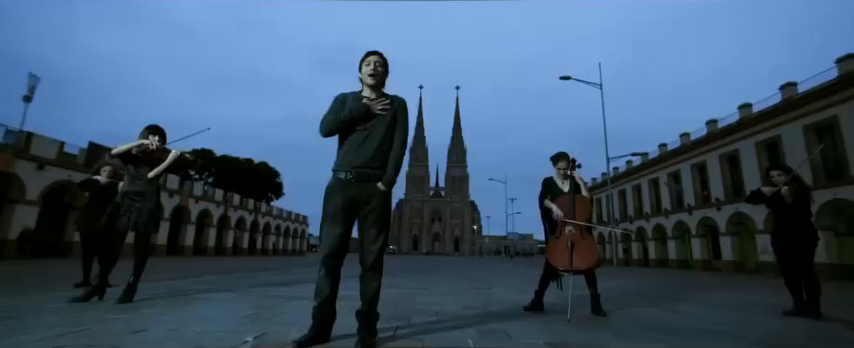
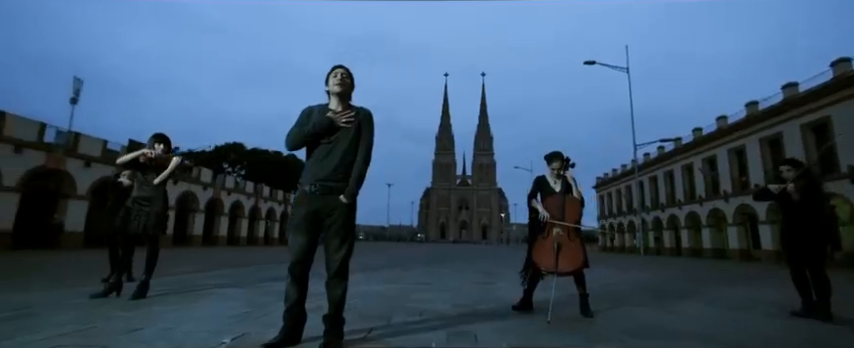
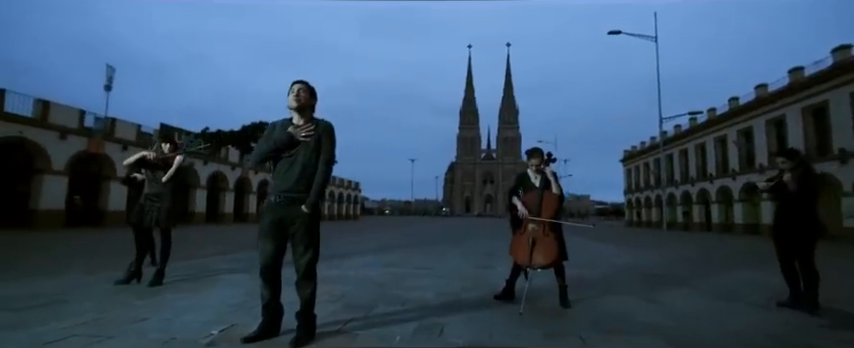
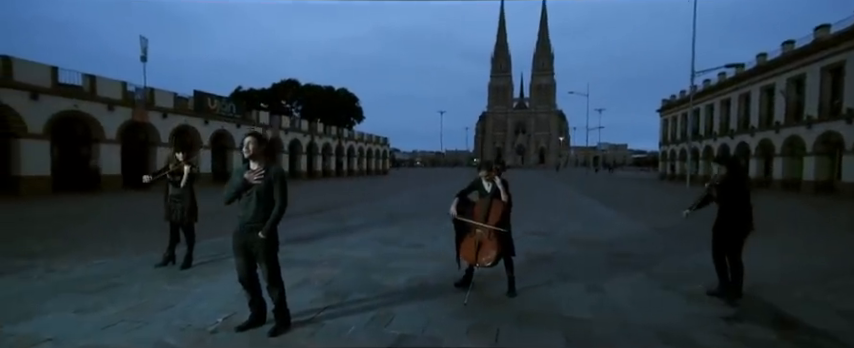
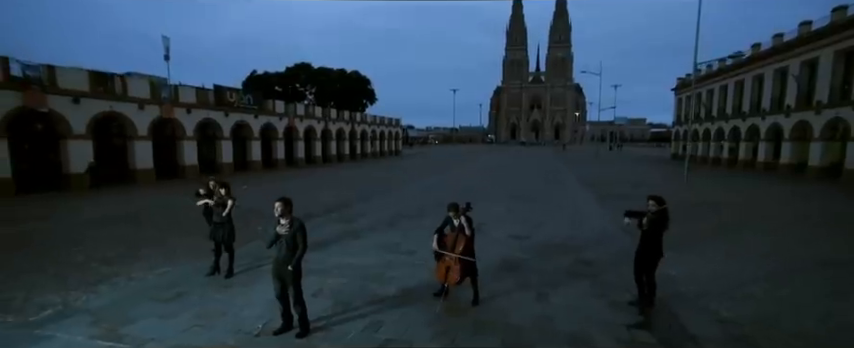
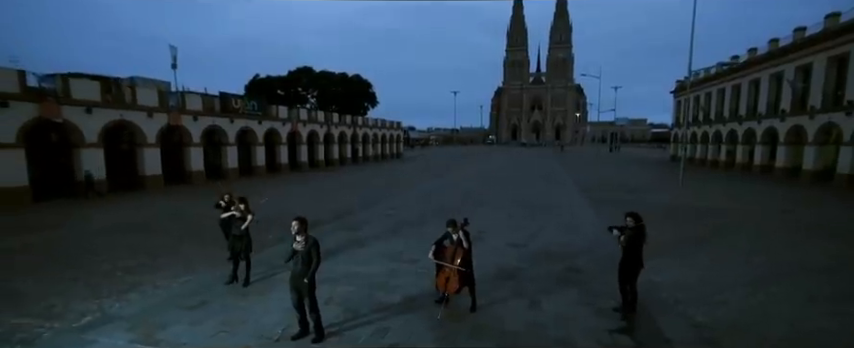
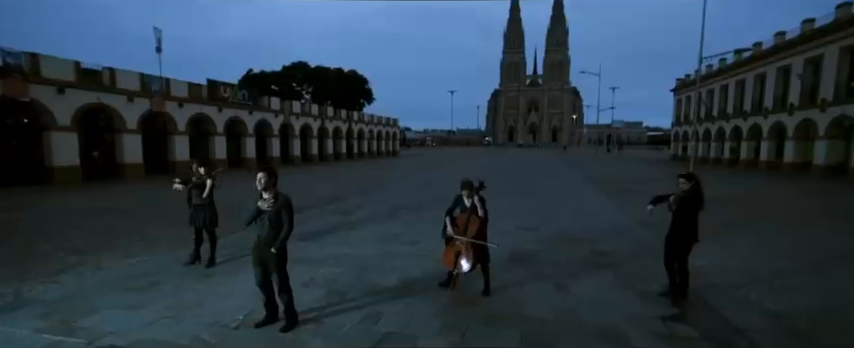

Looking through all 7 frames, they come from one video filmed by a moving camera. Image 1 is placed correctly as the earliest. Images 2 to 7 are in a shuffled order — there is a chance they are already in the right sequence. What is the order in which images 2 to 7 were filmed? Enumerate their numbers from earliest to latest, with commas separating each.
2, 3, 4, 7, 5, 6
